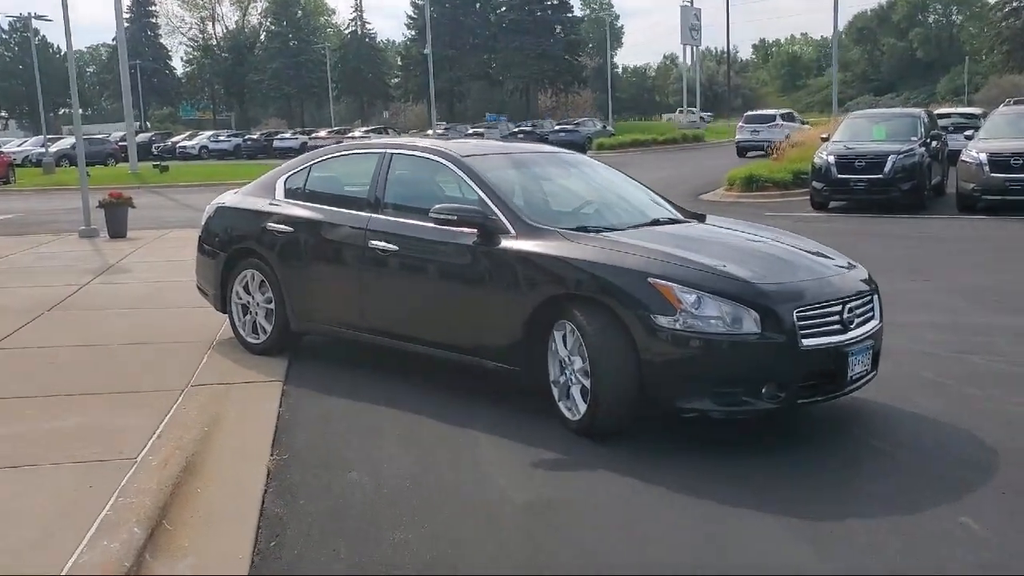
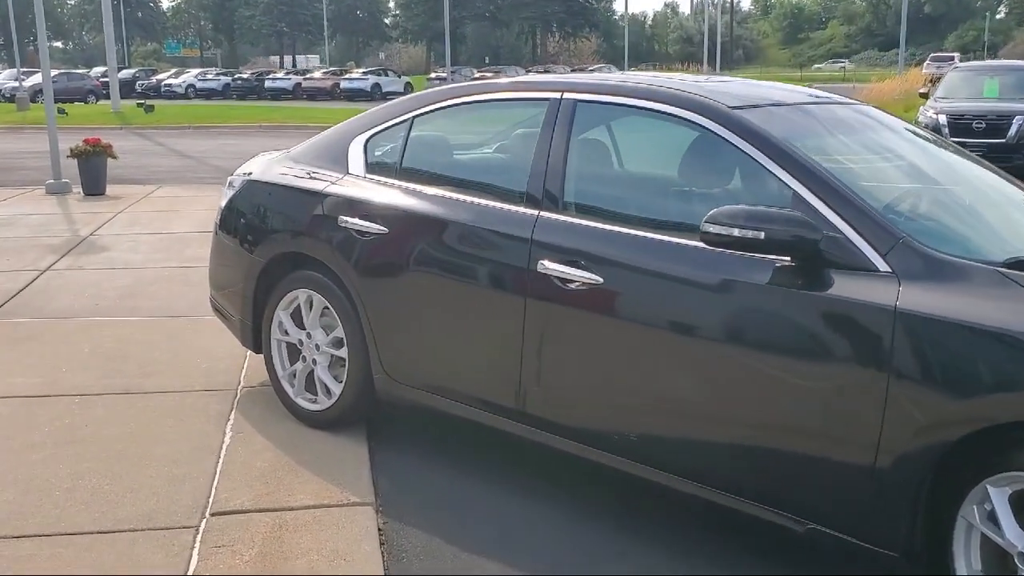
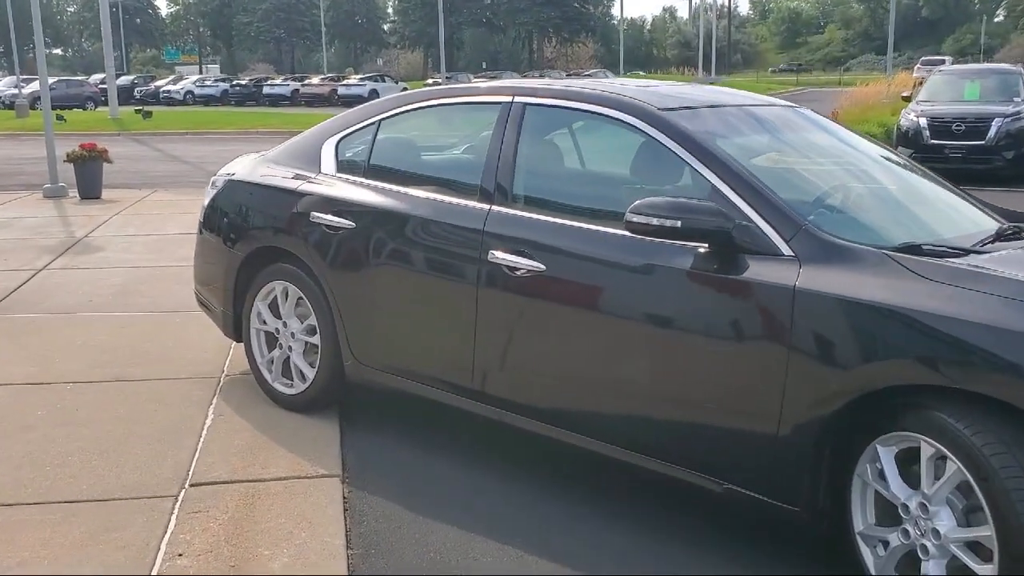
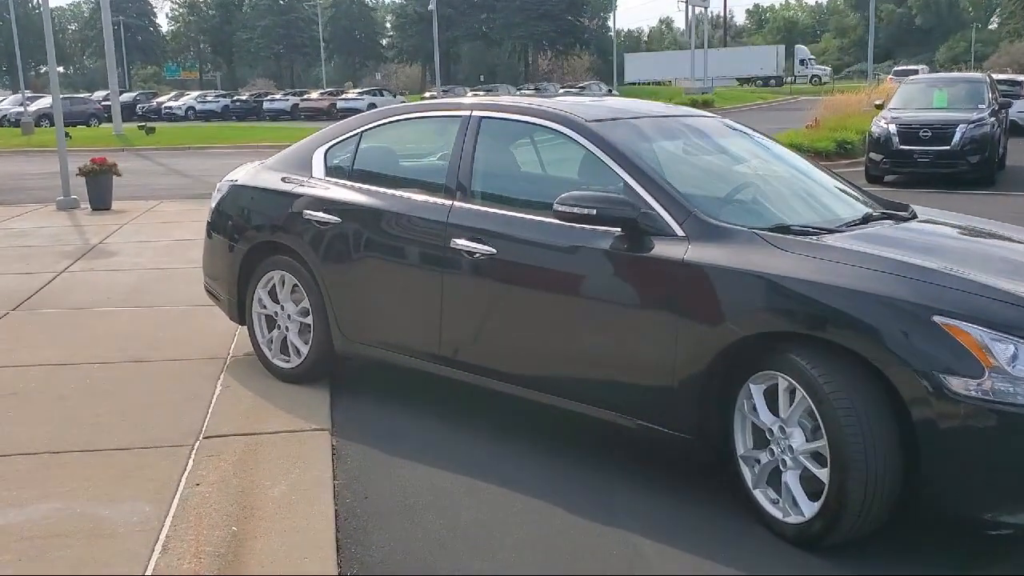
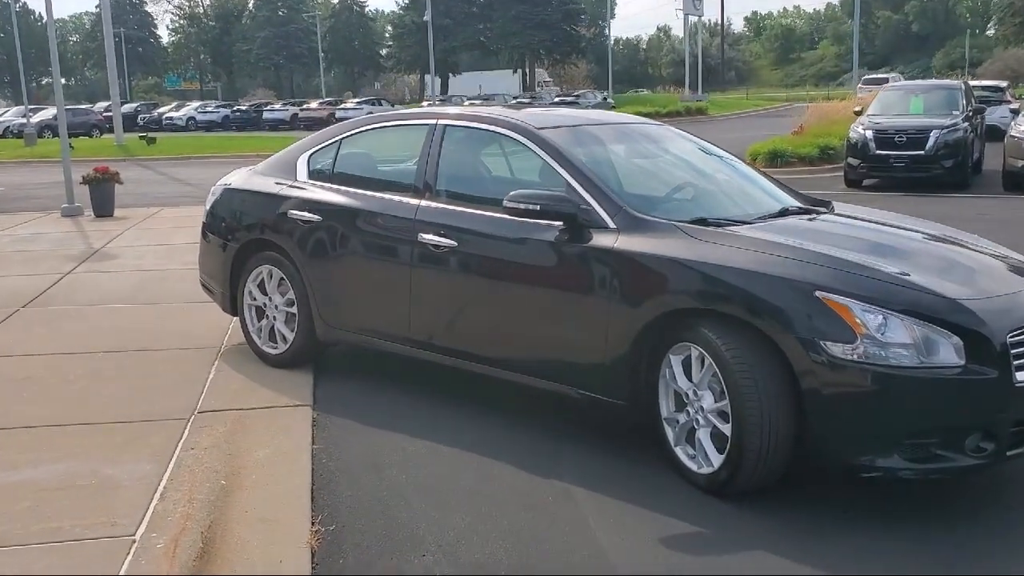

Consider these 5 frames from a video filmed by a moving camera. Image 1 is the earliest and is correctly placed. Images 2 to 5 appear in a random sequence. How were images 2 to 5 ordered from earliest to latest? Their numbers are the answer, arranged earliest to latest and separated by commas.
5, 4, 3, 2
